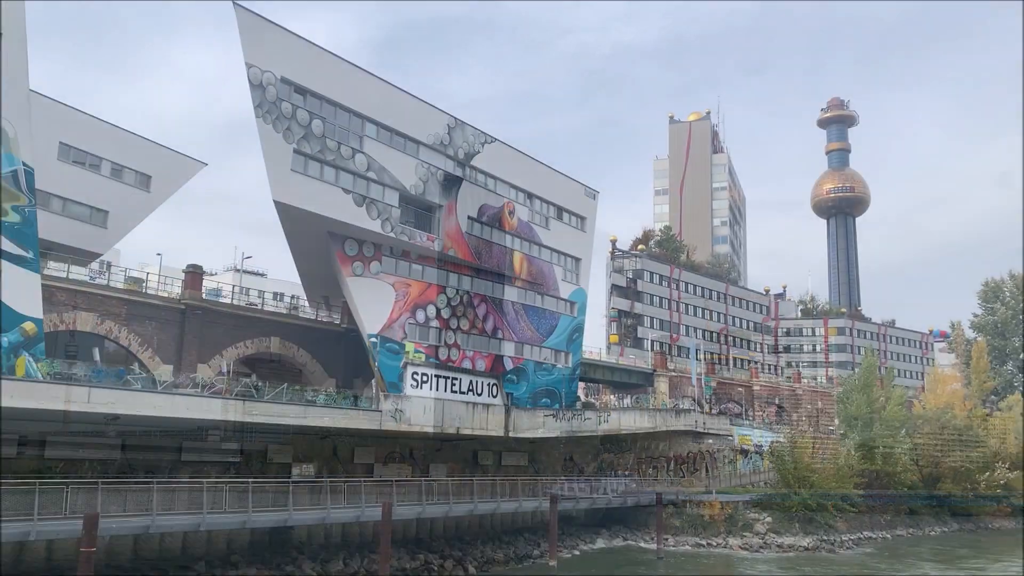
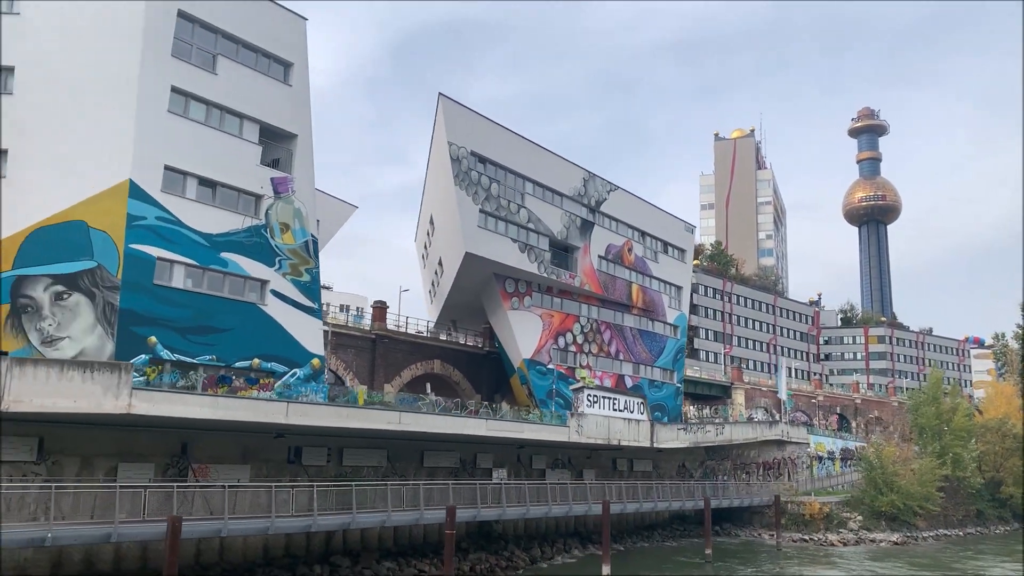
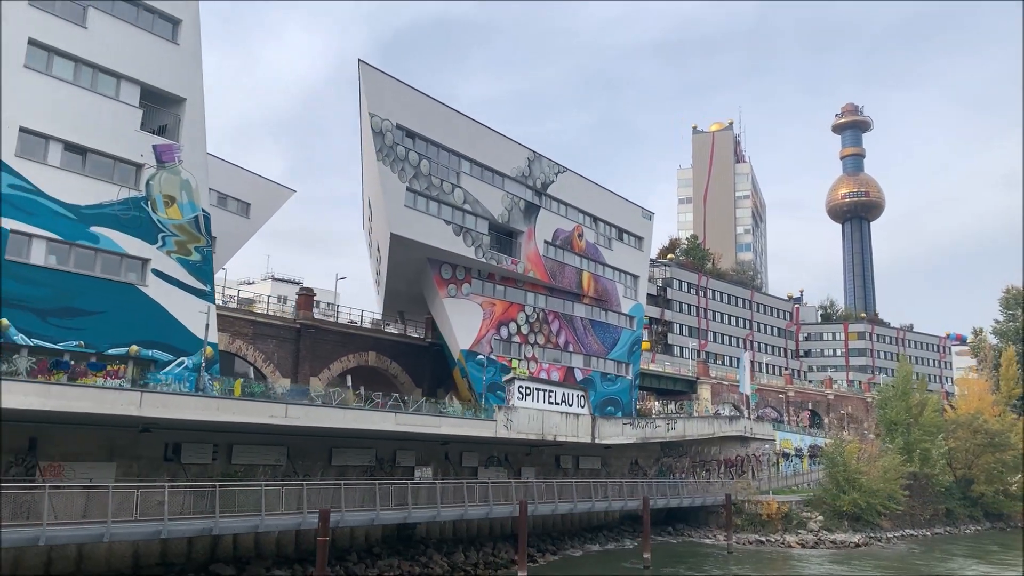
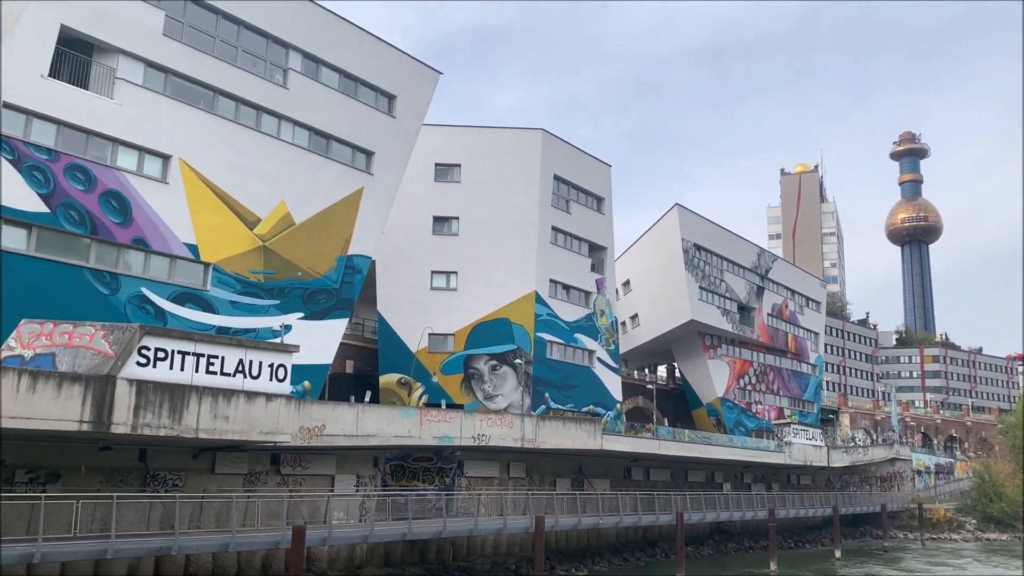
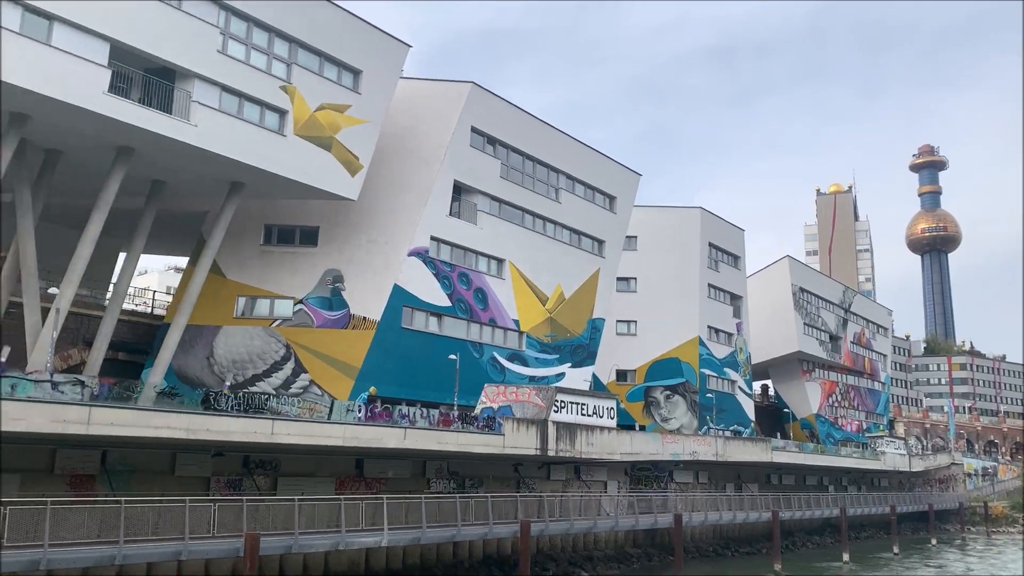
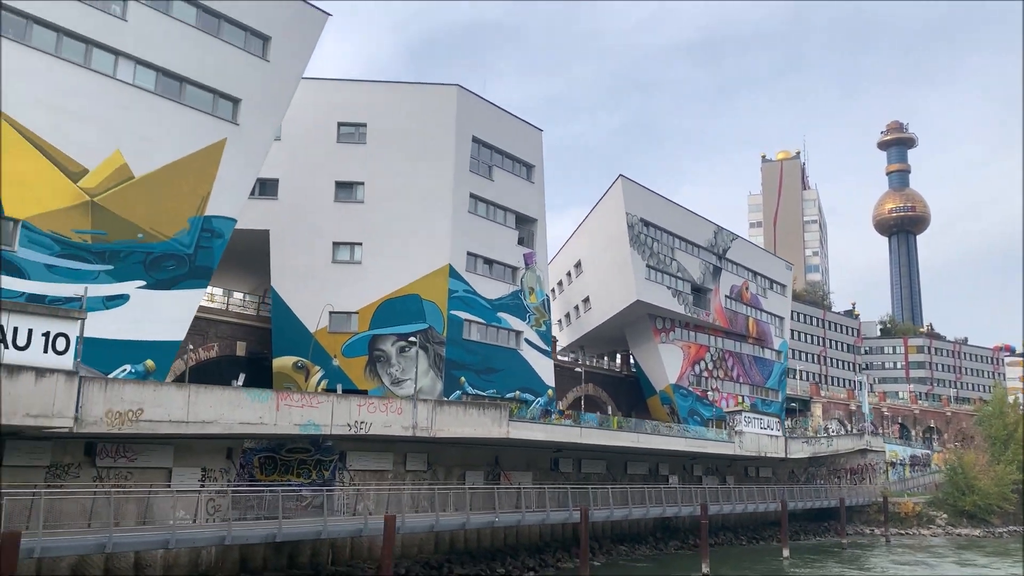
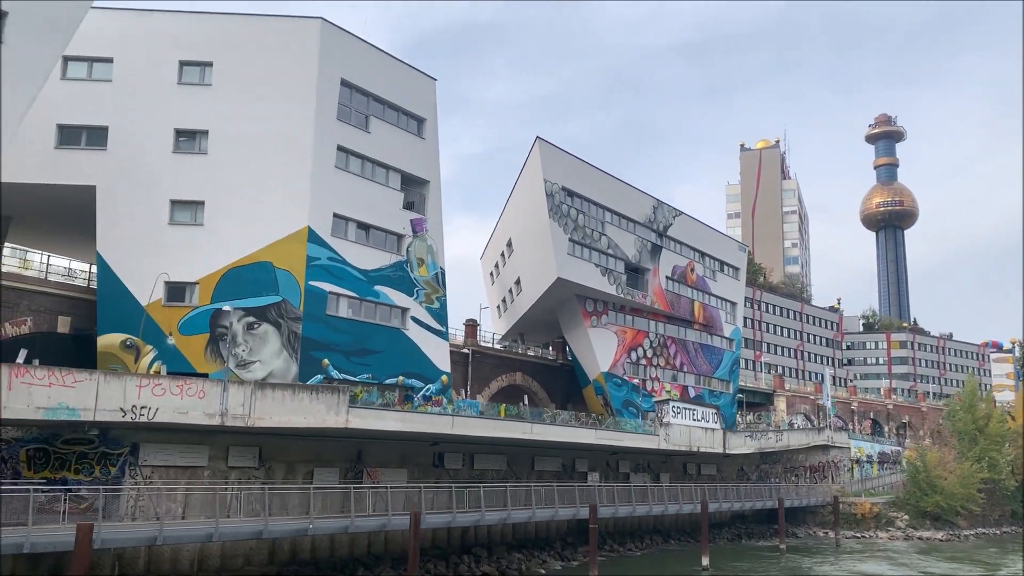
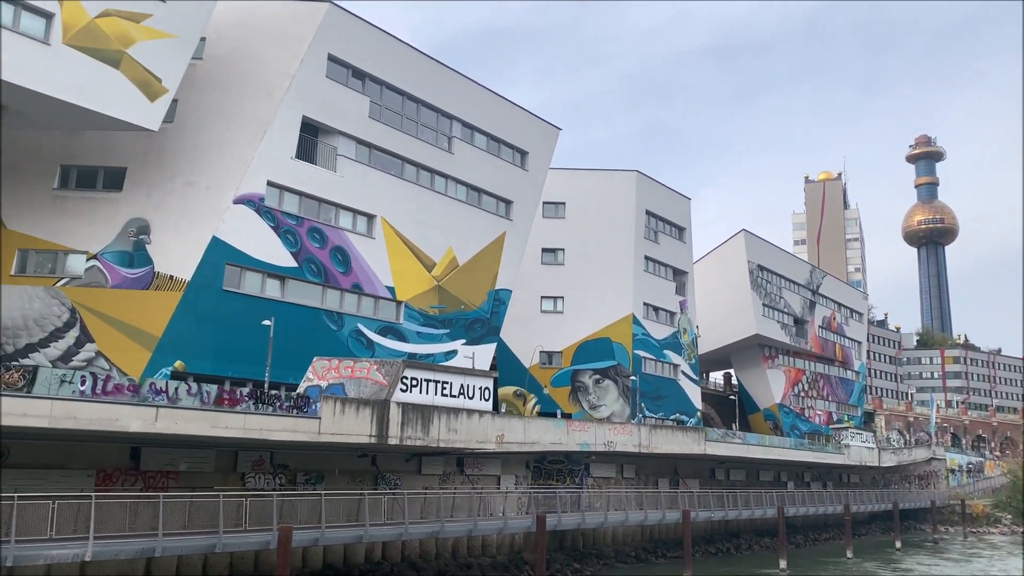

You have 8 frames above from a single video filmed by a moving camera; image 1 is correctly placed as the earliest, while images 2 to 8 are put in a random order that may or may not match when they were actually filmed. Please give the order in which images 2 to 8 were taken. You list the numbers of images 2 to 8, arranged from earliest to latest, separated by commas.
3, 2, 7, 6, 4, 8, 5
